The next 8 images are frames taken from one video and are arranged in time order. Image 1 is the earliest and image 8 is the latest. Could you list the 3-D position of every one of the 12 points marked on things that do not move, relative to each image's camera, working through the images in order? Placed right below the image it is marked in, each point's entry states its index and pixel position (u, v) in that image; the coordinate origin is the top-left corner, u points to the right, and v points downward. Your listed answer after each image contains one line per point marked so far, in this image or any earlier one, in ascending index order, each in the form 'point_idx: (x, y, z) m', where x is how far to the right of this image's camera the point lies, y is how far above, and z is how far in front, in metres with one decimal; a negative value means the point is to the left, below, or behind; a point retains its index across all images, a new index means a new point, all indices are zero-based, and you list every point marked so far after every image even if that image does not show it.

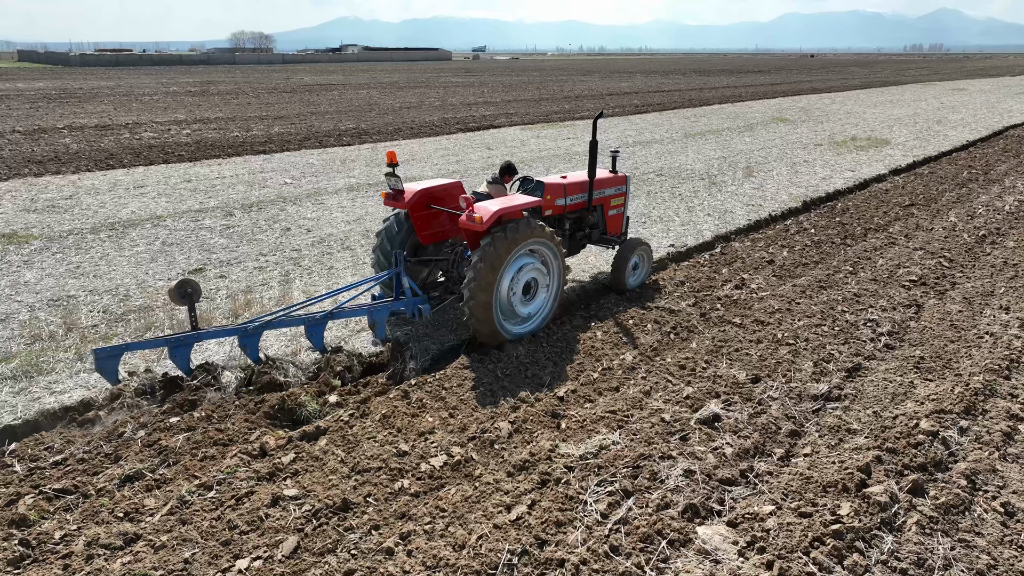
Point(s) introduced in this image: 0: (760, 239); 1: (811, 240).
0: (+2.3, +0.5, +6.6) m
1: (+2.7, +0.4, +6.5) m
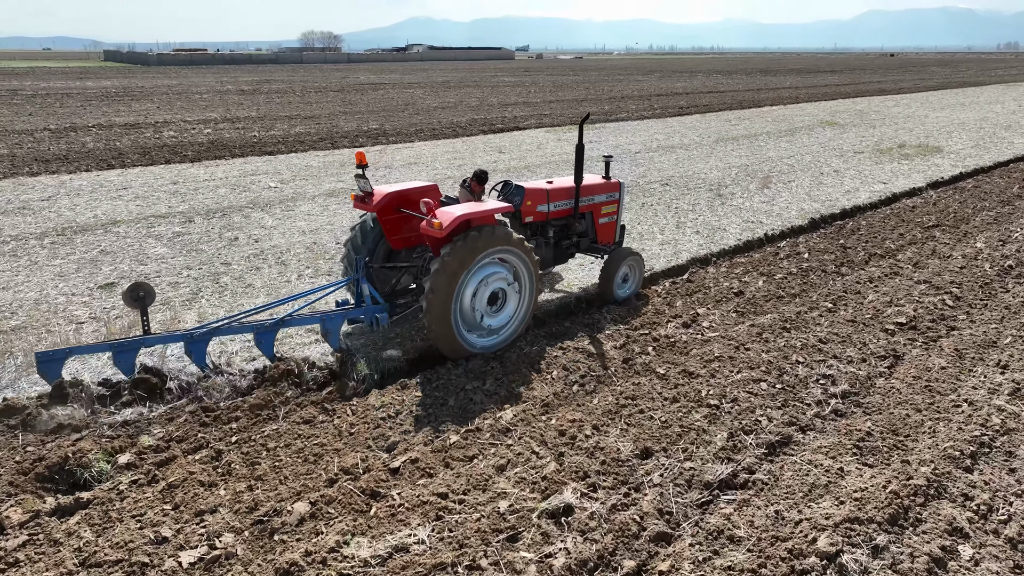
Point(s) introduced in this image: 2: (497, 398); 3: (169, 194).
0: (+1.9, +0.2, +5.8) m
1: (+2.3, +0.2, +5.7) m
2: (-0.1, -0.5, +3.5) m
3: (-4.5, +1.2, +9.2) m
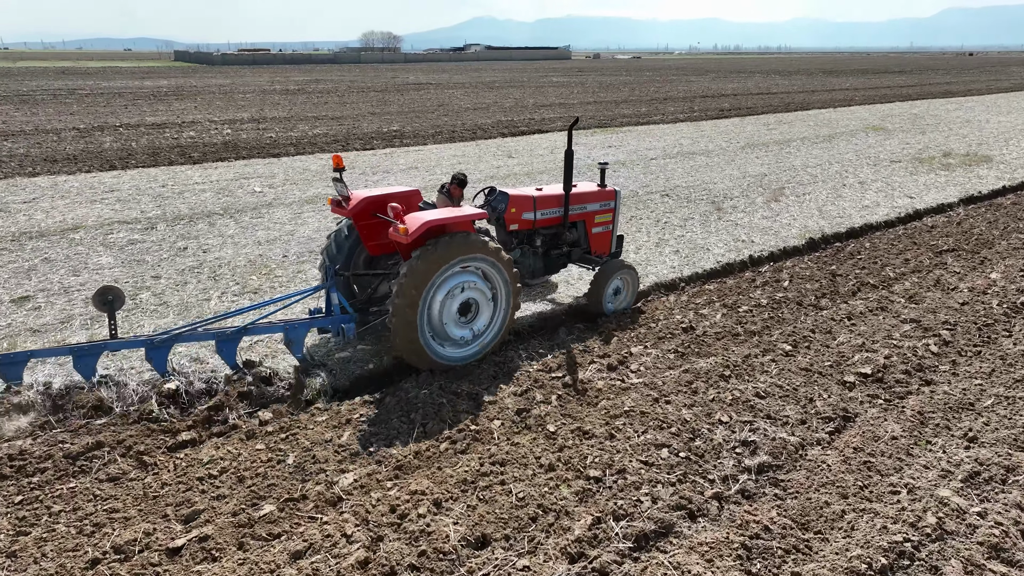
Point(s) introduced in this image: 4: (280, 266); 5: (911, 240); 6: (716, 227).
0: (+1.4, 0.0, +5.2) m
1: (+1.8, -0.1, +5.0) m
2: (-0.7, -0.7, +3.1) m
3: (-4.6, +1.2, +9.1) m
4: (-1.9, +0.2, +5.9) m
5: (+3.6, +0.4, +6.4) m
6: (+2.1, +0.6, +7.2) m
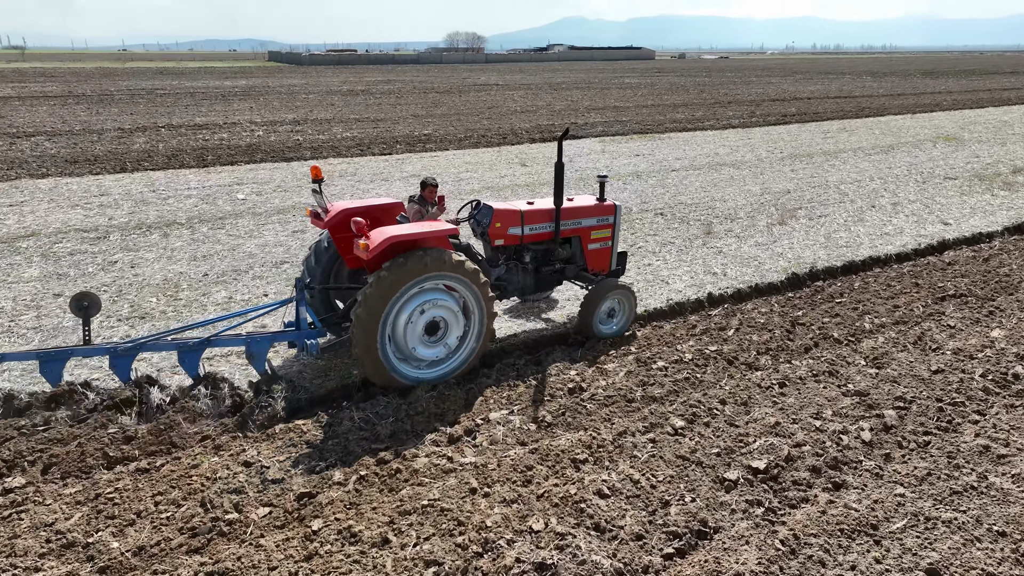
0: (+0.8, -0.3, +4.5) m
1: (+1.2, -0.4, +4.2) m
2: (-1.6, -0.9, +2.6) m
3: (-4.8, +1.1, +9.0) m
4: (-2.5, 0.0, +5.6) m
5: (+3.1, 0.0, +5.4) m
6: (+1.6, +0.3, +6.4) m
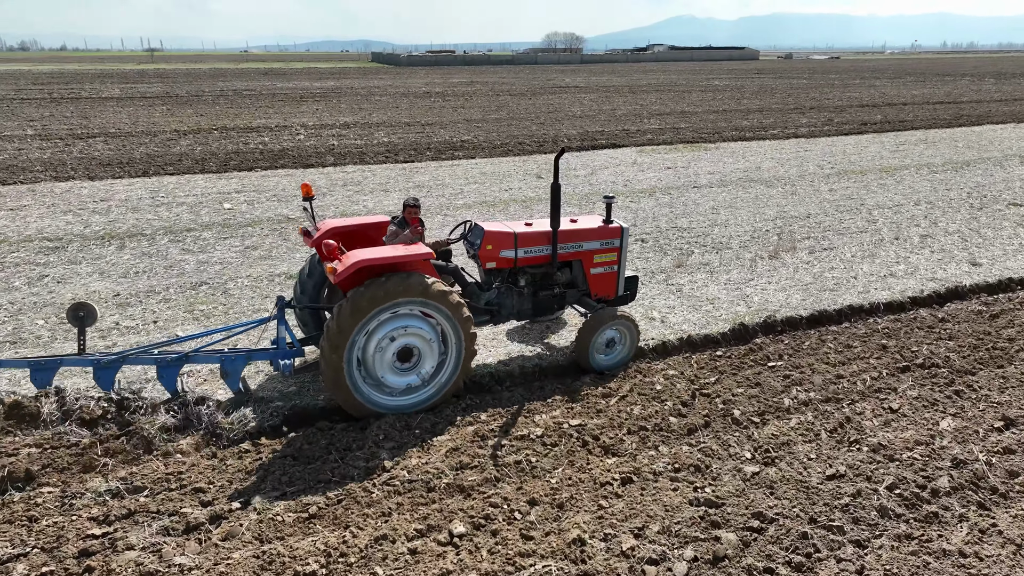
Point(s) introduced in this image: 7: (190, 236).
0: (-0.1, -0.6, +3.8) m
1: (+0.3, -0.7, +3.6) m
2: (-2.7, -1.1, +2.3) m
3: (-4.9, +1.0, +9.0) m
4: (-3.1, -0.2, +5.3) m
5: (+2.3, -0.3, +4.5) m
6: (+1.1, 0.0, +5.6) m
7: (-3.5, +0.6, +7.6) m
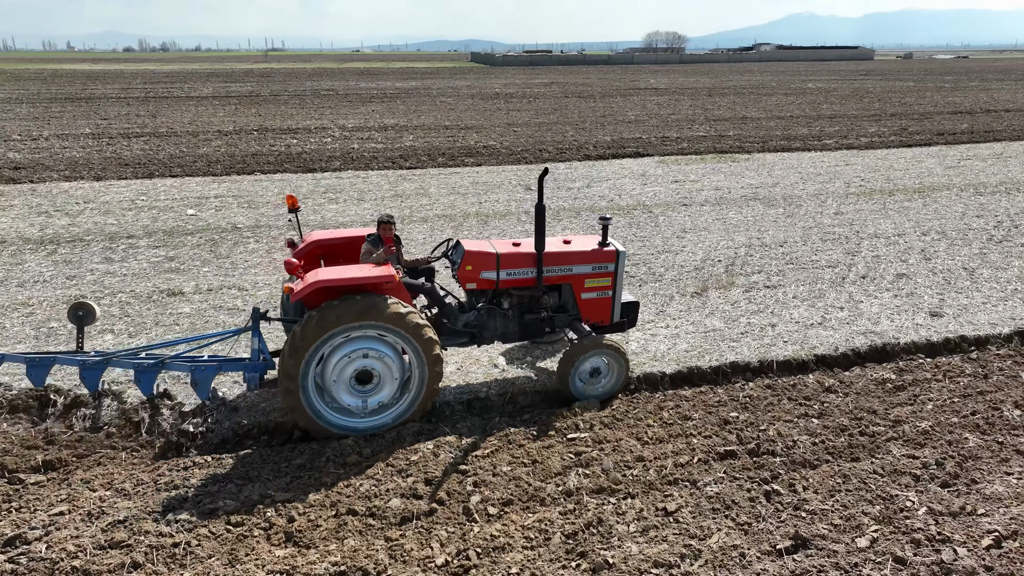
0: (-1.3, -0.8, +3.4) m
1: (-1.0, -0.9, +3.1) m
2: (-4.2, -1.2, +2.2) m
3: (-5.4, +1.0, +9.2) m
4: (-4.2, -0.2, +5.3) m
5: (+1.1, -0.7, +3.7) m
6: (0.0, -0.3, +5.0) m
7: (-4.1, +0.5, +7.6) m
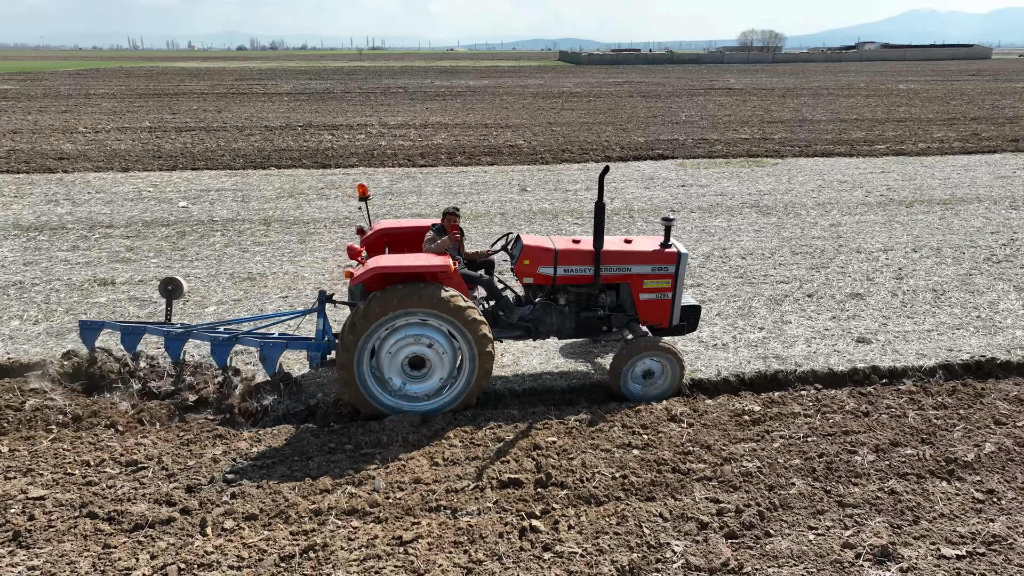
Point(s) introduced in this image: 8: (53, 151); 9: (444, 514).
0: (-2.4, -0.8, +3.4) m
1: (-2.1, -0.9, +3.1) m
2: (-5.3, -1.1, +2.6) m
3: (-5.6, +1.2, +9.7) m
4: (-4.9, -0.1, +5.7) m
5: (+0.2, -0.7, +3.5) m
6: (-0.8, -0.3, +4.9) m
7: (-4.6, +0.6, +7.9) m
8: (-9.5, +2.8, +14.7) m
9: (-0.3, -0.9, +3.0) m
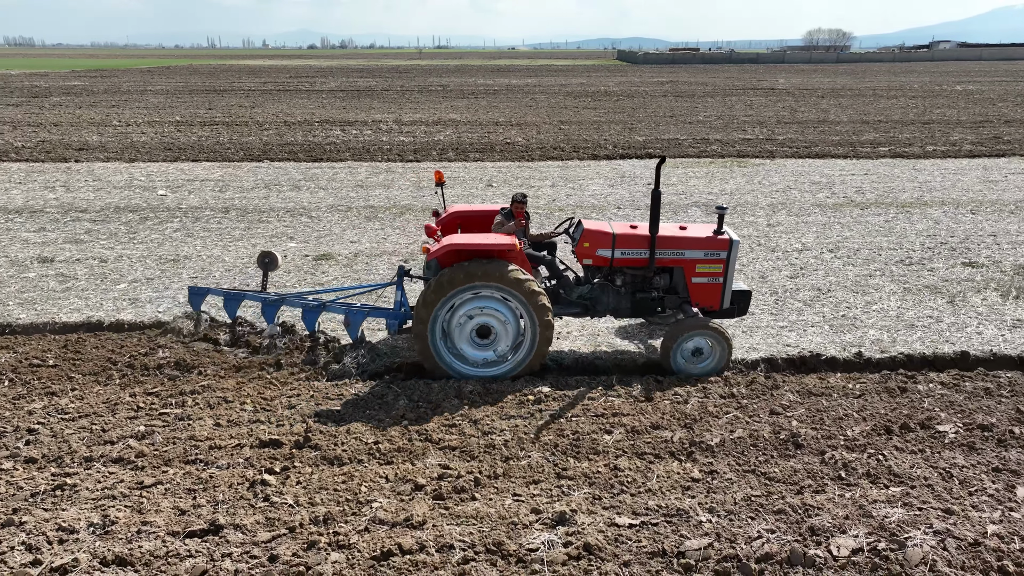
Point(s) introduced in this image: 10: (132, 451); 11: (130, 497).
0: (-3.5, -0.6, +3.9) m
1: (-3.2, -0.7, +3.6) m
2: (-6.5, -0.8, +3.3) m
3: (-6.2, +1.4, +10.4) m
4: (-5.8, +0.2, +6.3) m
5: (-1.0, -0.6, +3.8) m
6: (-1.8, -0.2, +5.2) m
7: (-5.3, +0.9, +8.6) m
8: (-9.6, +3.2, +15.7) m
9: (-1.4, -0.8, +3.3) m
10: (-1.8, -0.8, +3.4) m
11: (-1.6, -0.9, +3.0) m
